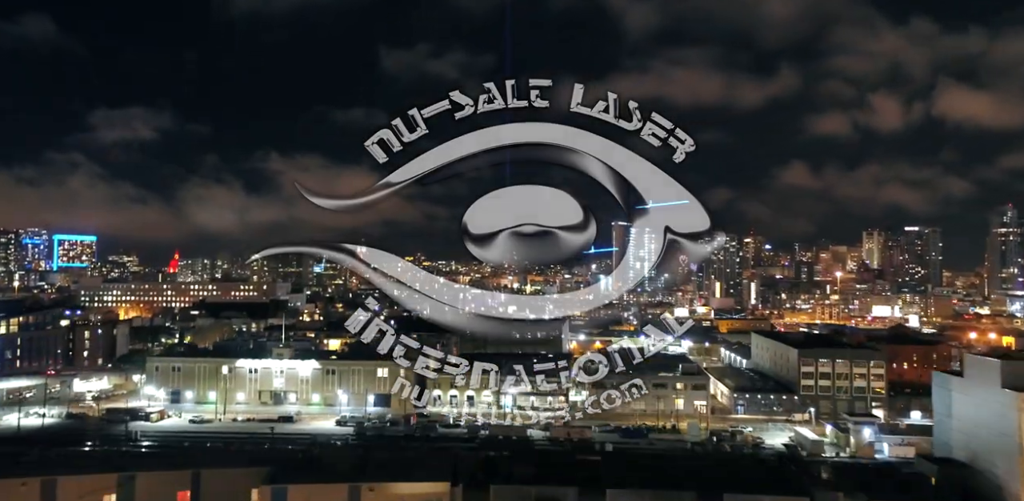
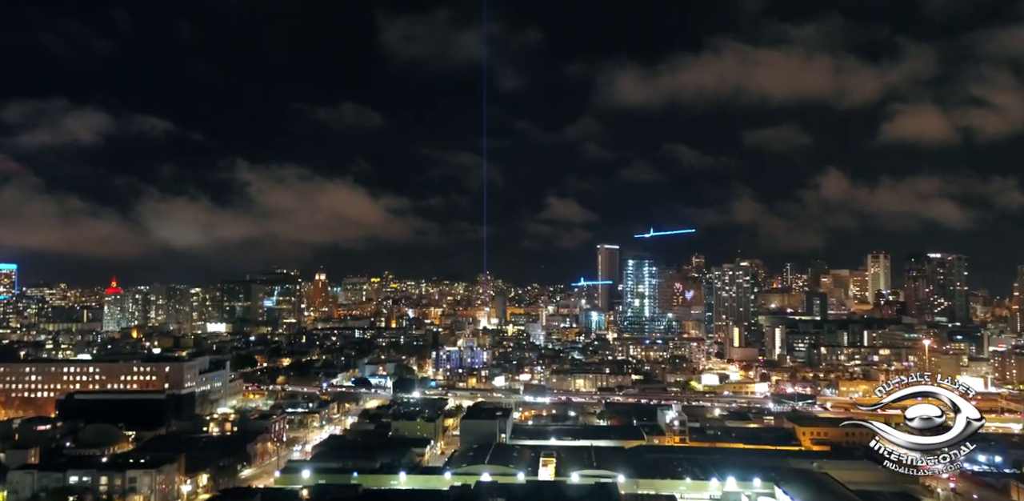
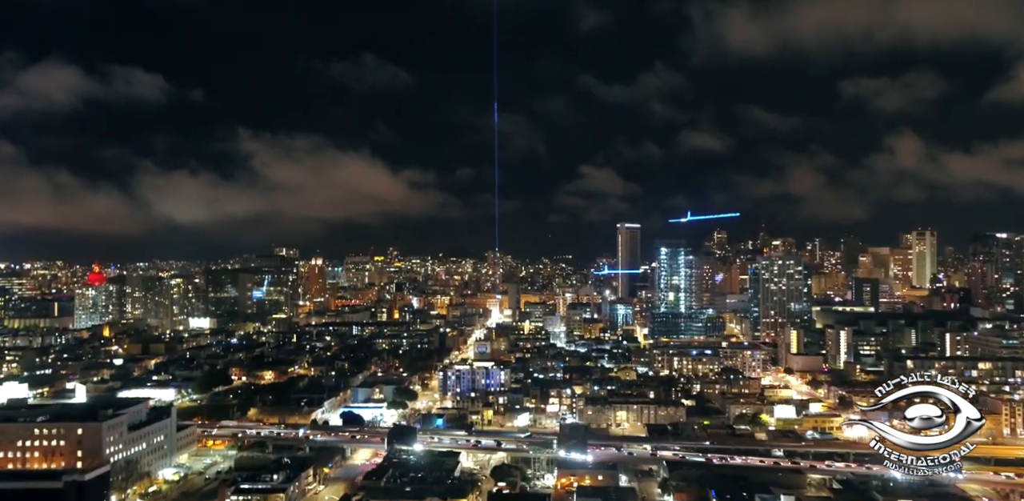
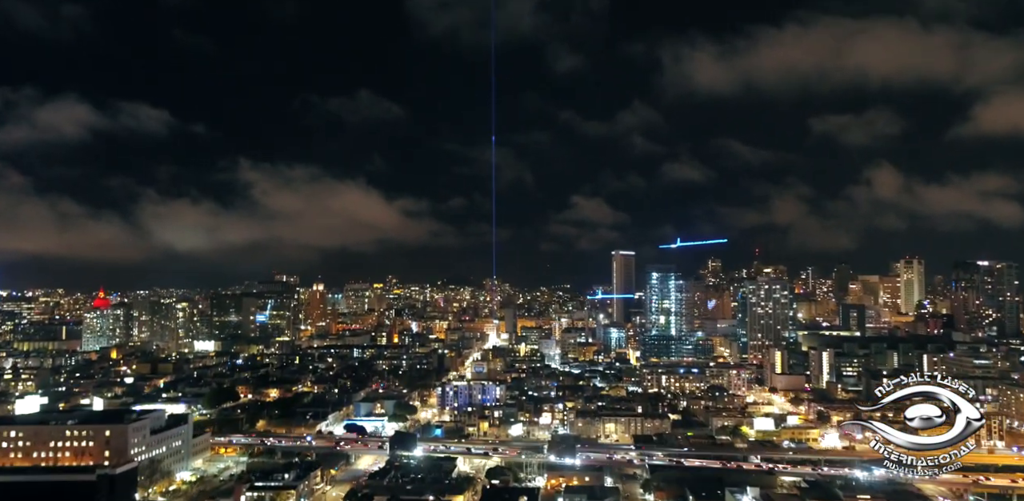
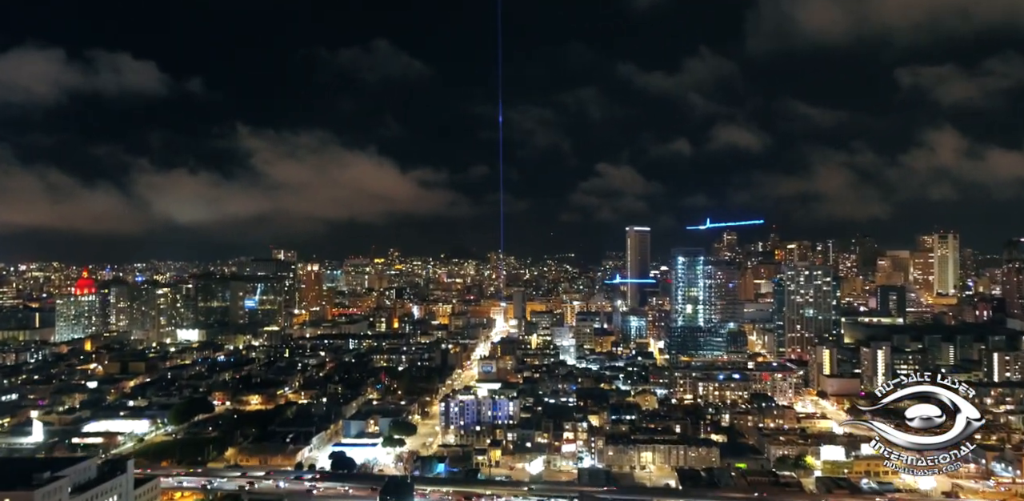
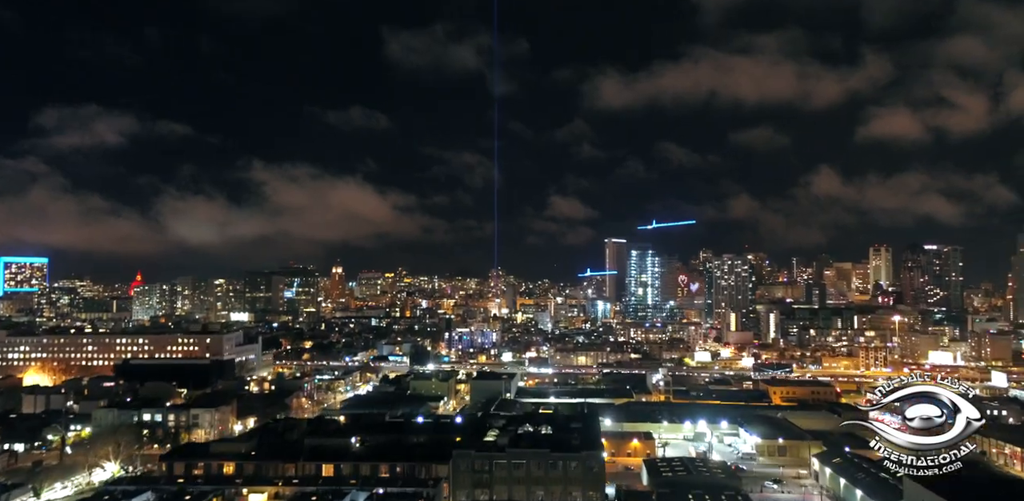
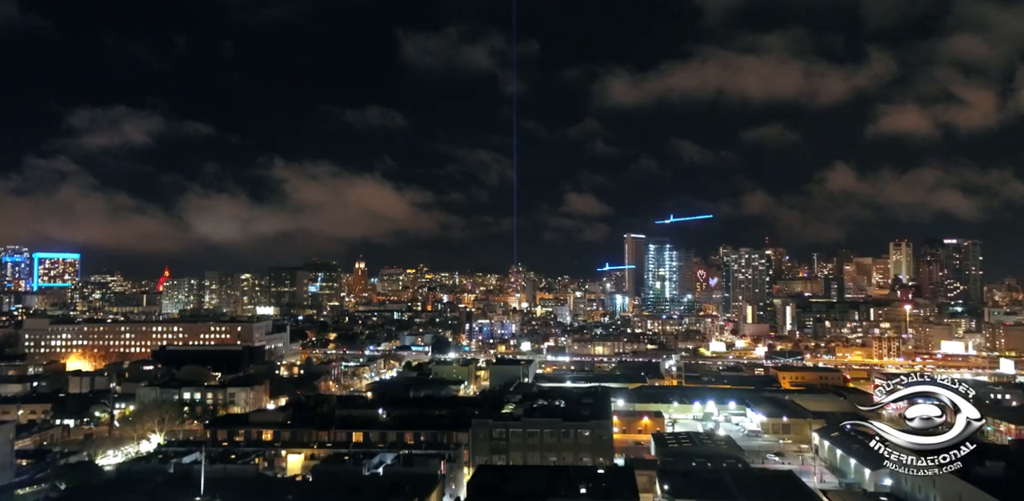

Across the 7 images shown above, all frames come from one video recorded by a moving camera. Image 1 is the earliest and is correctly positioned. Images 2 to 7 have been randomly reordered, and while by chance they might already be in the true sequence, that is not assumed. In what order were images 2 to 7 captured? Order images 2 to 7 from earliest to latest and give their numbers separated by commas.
7, 6, 2, 4, 3, 5
